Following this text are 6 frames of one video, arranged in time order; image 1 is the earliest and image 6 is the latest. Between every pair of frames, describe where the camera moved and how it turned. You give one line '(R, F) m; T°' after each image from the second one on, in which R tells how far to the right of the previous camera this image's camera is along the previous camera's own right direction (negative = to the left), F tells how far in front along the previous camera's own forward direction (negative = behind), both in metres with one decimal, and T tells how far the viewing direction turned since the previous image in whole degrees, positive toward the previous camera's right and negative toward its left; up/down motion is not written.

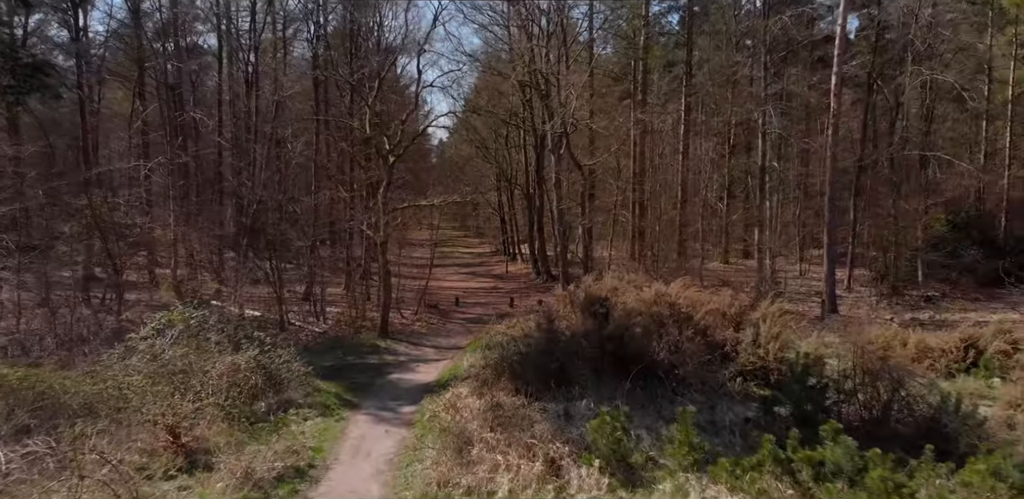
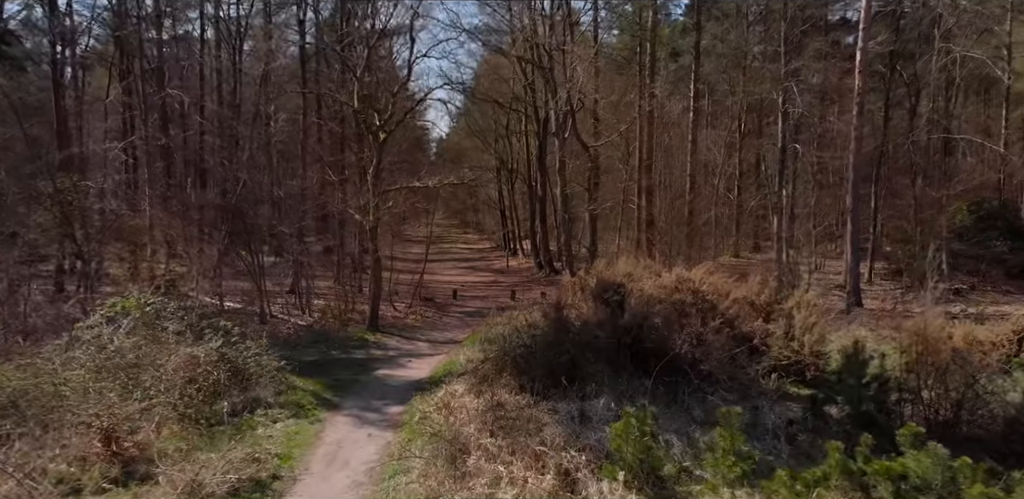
(0.0, +1.7) m; 0°
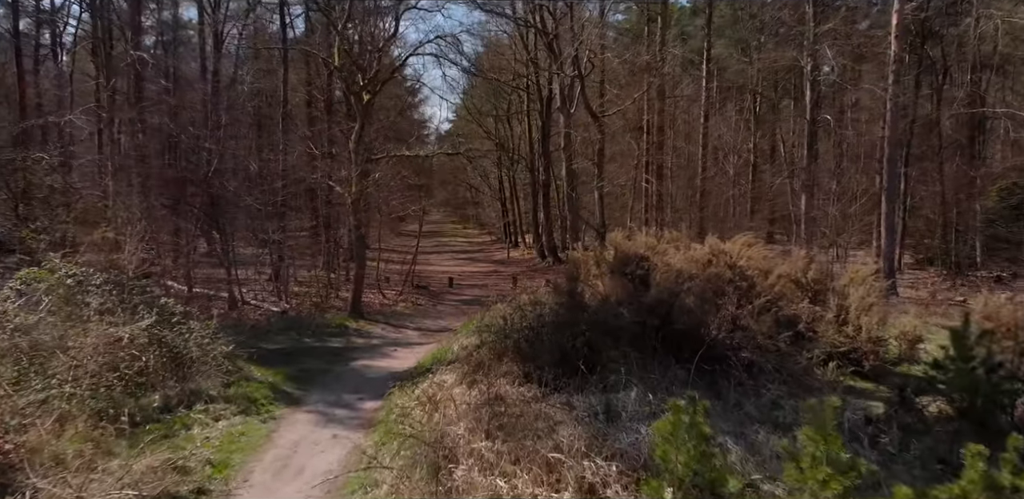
(0.0, +2.2) m; 0°
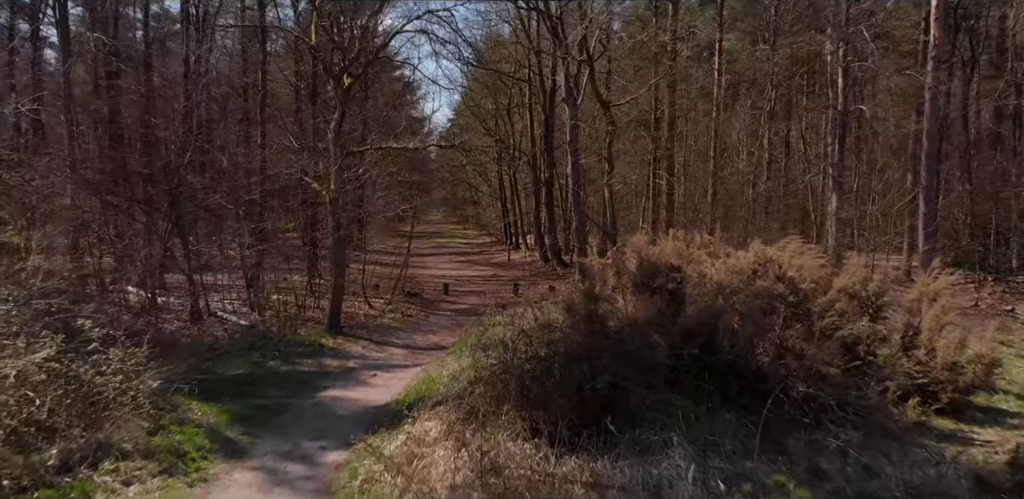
(0.0, +2.0) m; 0°
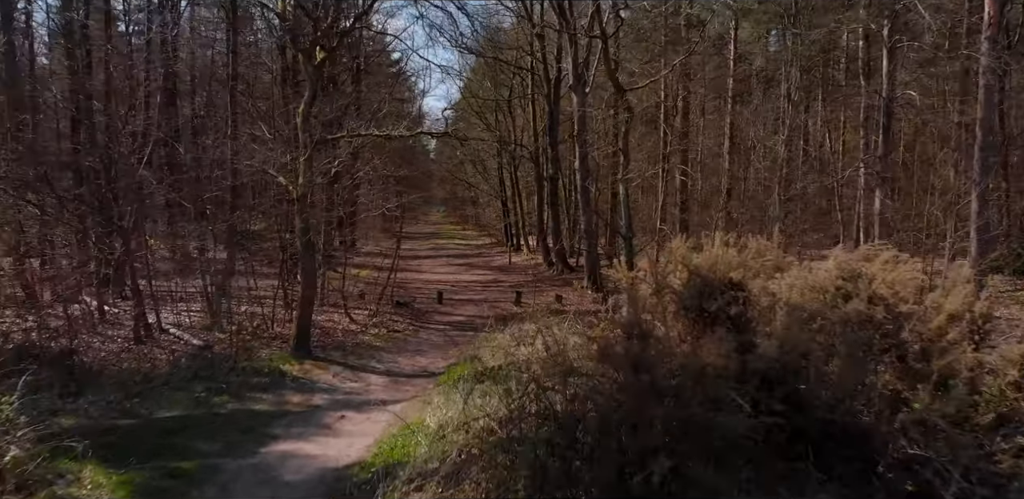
(0.0, +2.2) m; 0°
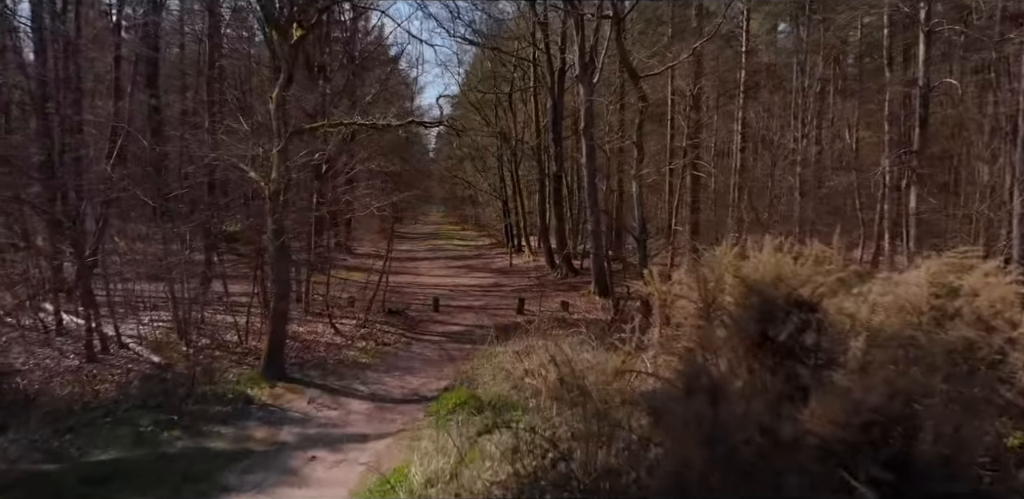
(-0.1, +1.5) m; 0°
